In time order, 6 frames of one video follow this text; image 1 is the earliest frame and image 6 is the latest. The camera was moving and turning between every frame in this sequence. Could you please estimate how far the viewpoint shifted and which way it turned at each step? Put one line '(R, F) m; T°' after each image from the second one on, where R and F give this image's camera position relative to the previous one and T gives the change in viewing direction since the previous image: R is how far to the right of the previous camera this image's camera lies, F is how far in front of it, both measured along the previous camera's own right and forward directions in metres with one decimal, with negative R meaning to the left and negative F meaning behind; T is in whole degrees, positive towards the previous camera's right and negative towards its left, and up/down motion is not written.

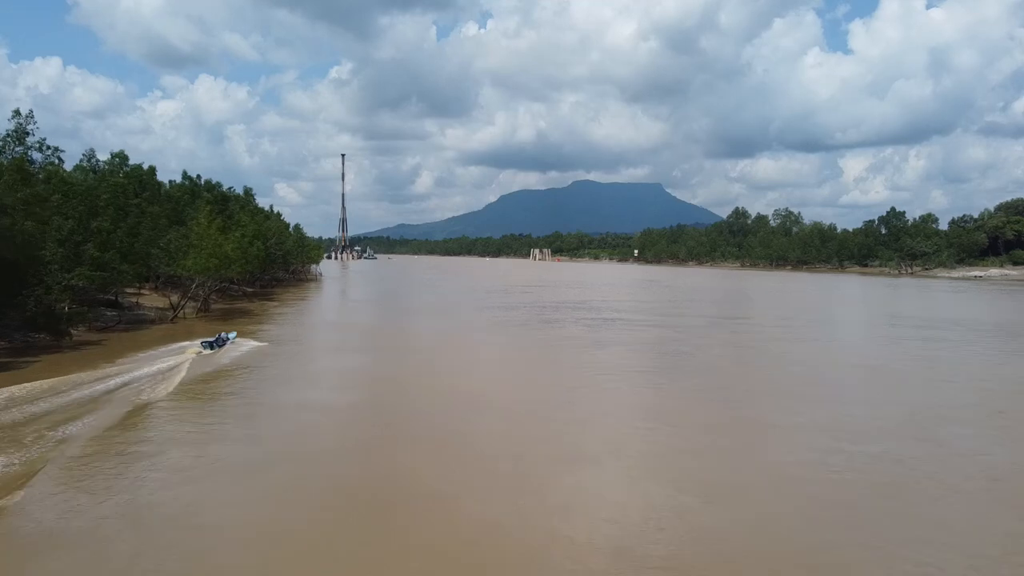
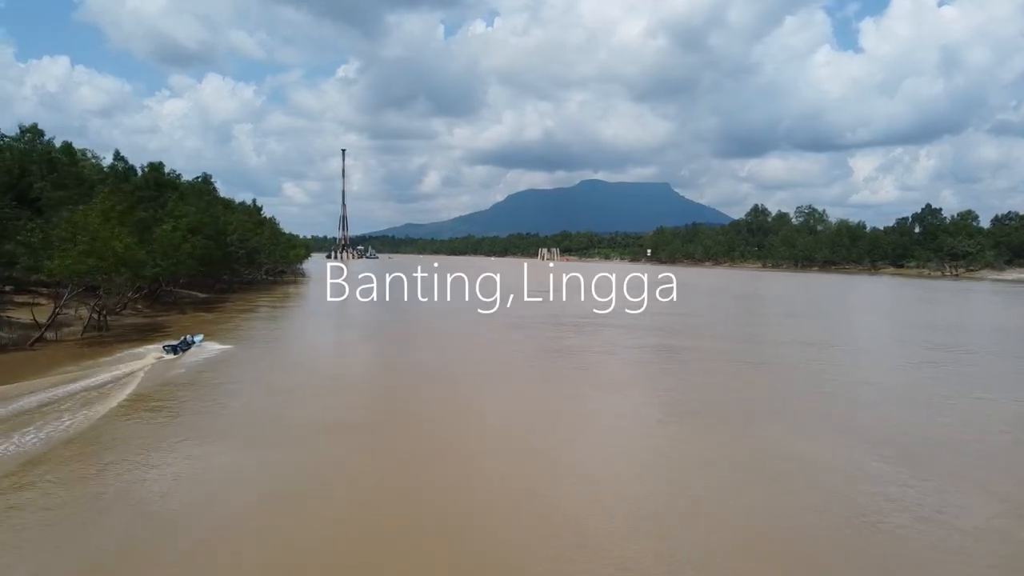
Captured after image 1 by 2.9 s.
(-0.1, +4.1) m; -1°
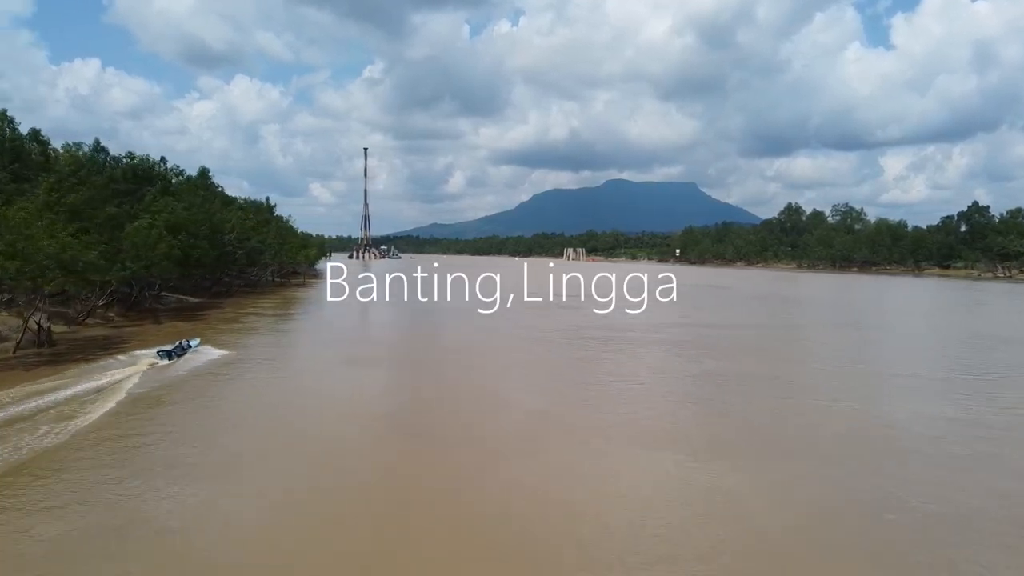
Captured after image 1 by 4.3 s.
(+0.1, +1.9) m; -2°
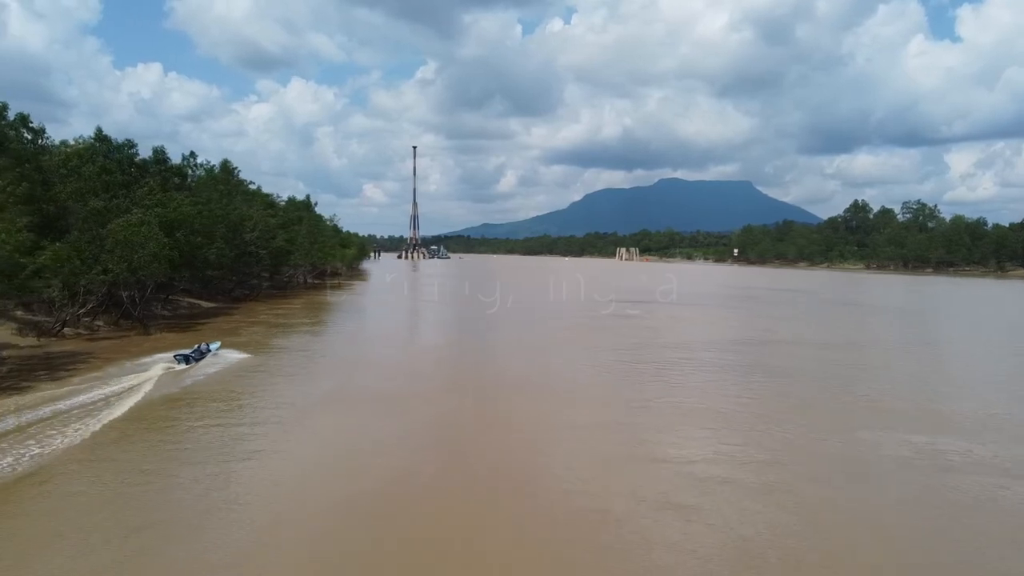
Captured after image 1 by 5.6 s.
(+0.1, +2.0) m; -4°
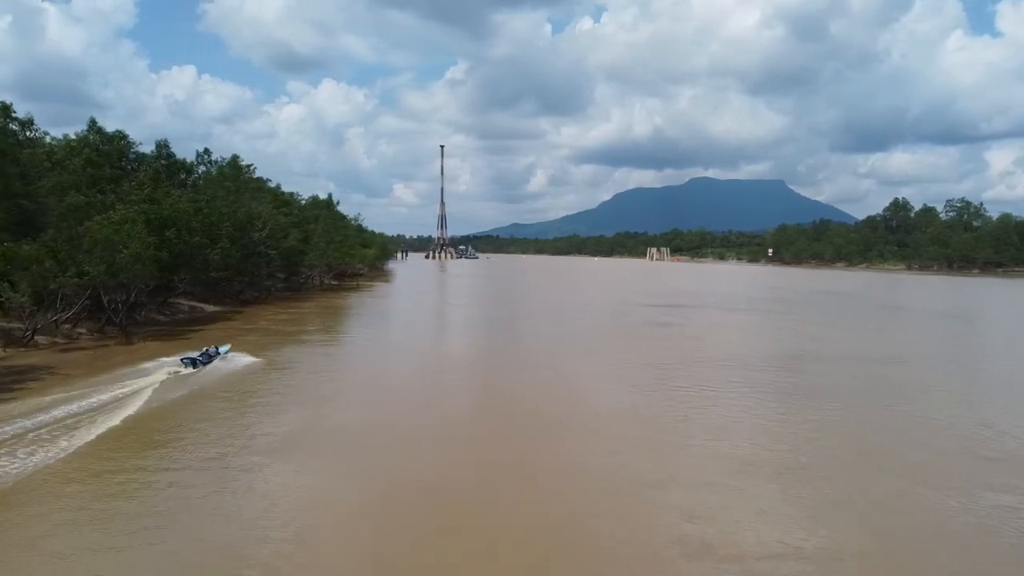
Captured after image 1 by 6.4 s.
(+0.1, +1.2) m; -2°
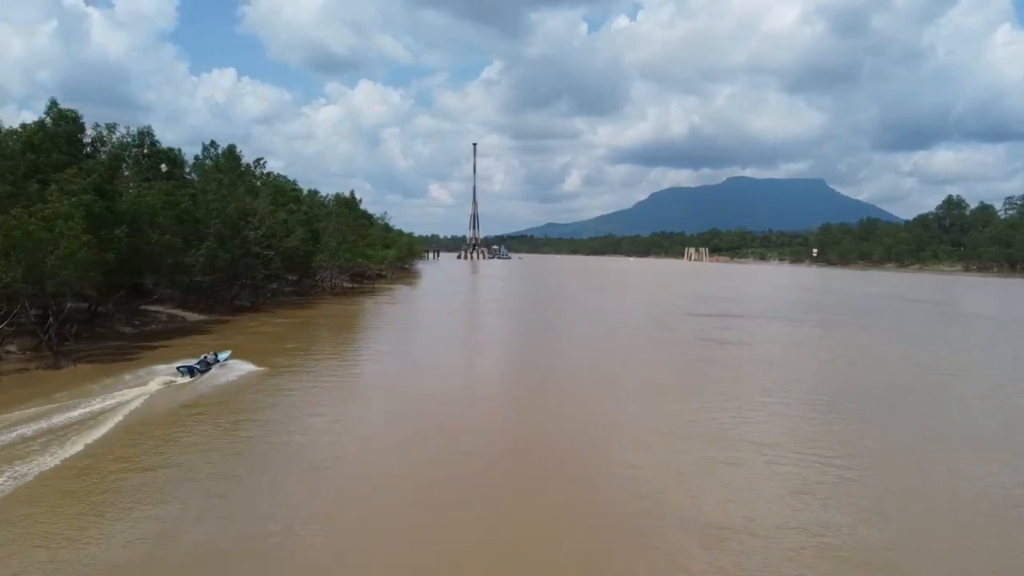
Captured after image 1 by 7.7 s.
(+0.2, +2.0) m; -3°
